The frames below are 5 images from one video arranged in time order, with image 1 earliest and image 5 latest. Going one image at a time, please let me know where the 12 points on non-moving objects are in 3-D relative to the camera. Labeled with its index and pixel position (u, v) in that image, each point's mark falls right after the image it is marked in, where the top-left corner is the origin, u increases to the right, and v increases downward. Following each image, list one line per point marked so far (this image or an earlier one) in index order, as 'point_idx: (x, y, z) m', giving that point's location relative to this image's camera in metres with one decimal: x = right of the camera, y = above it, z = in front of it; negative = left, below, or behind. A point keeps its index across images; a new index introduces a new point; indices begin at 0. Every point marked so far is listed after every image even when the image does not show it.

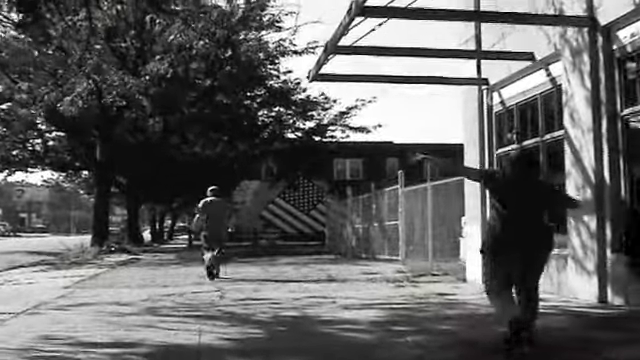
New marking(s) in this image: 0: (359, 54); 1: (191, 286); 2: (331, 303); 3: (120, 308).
0: (+0.4, +1.1, +12.9) m
1: (-1.3, -1.1, +14.8) m
2: (+0.1, -1.0, +11.2) m
3: (-1.5, -1.0, +10.9) m
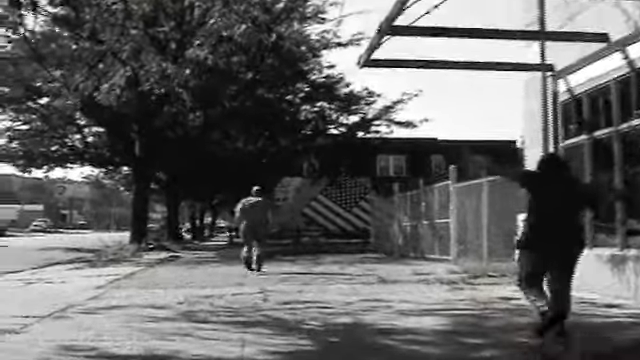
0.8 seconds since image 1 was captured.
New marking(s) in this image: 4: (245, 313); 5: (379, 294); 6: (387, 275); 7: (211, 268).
0: (+0.8, +1.2, +11.9) m
1: (-0.8, -1.0, +13.8) m
2: (+0.5, -0.9, +10.2) m
3: (-1.2, -0.9, +10.0) m
4: (-0.5, -0.9, +9.6) m
5: (+0.5, -1.0, +12.3) m
6: (+0.8, -1.1, +16.6) m
7: (-1.5, -1.2, +19.5) m
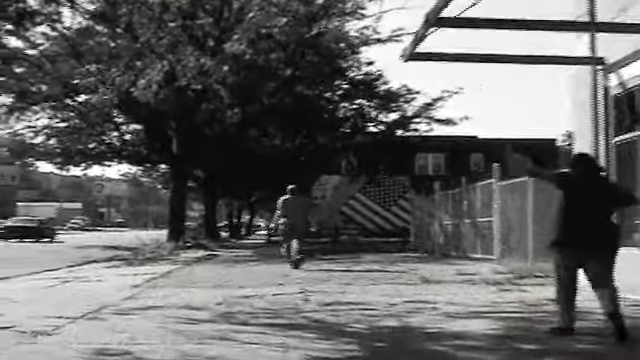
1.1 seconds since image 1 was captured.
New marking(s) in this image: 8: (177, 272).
0: (+1.1, +1.2, +11.4) m
1: (-0.5, -1.0, +13.4) m
2: (+0.8, -0.9, +9.7) m
3: (-0.9, -0.9, +9.6) m
4: (-0.2, -0.9, +9.2) m
5: (+0.9, -1.0, +11.9) m
6: (+1.2, -1.1, +16.2) m
7: (-1.0, -1.2, +19.2) m
8: (-1.8, -1.1, +17.3) m
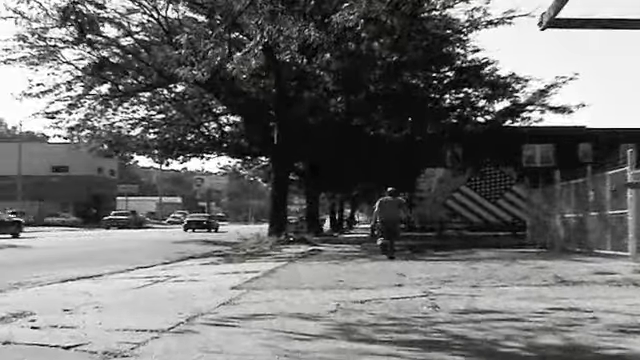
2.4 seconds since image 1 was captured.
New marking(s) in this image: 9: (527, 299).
0: (+2.0, +1.3, +9.7) m
1: (+0.6, -0.9, +11.8) m
2: (+1.5, -0.8, +8.0) m
3: (-0.1, -0.8, +8.0) m
4: (+0.5, -0.8, +7.6) m
5: (+1.8, -0.9, +10.2) m
6: (+2.5, -1.0, +14.4) m
7: (+0.5, -1.0, +17.6) m
8: (-0.5, -1.0, +15.8) m
9: (+1.5, -0.9, +10.4) m
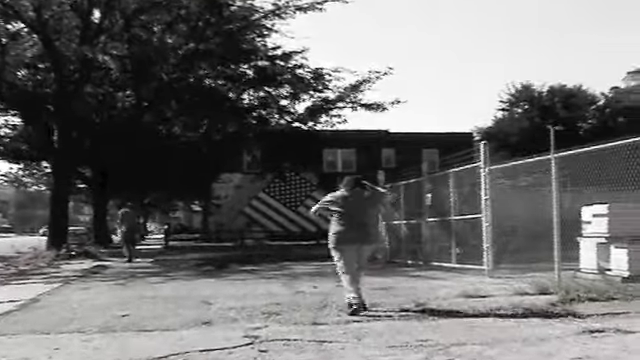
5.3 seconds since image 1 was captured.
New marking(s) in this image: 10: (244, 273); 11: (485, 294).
0: (+1.0, +1.4, +6.2) m
1: (-0.7, -0.9, +8.1) m
2: (+0.8, -0.7, +4.5) m
3: (-0.8, -0.7, +4.2) m
4: (-0.2, -0.7, +3.9) m
5: (+0.7, -0.8, +6.6) m
6: (+0.8, -0.9, +11.0) m
7: (-1.6, -1.0, +13.8) m
8: (-2.3, -1.0, +11.9) m
9: (+0.4, -0.8, +6.8) m
10: (-0.9, -1.1, +17.2) m
11: (+1.3, -0.9, +11.0) m
